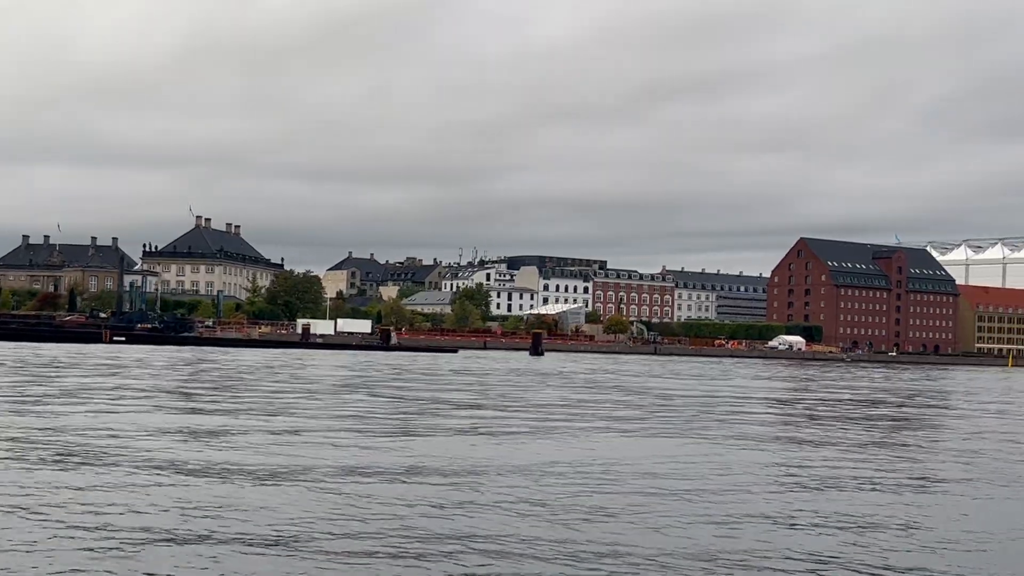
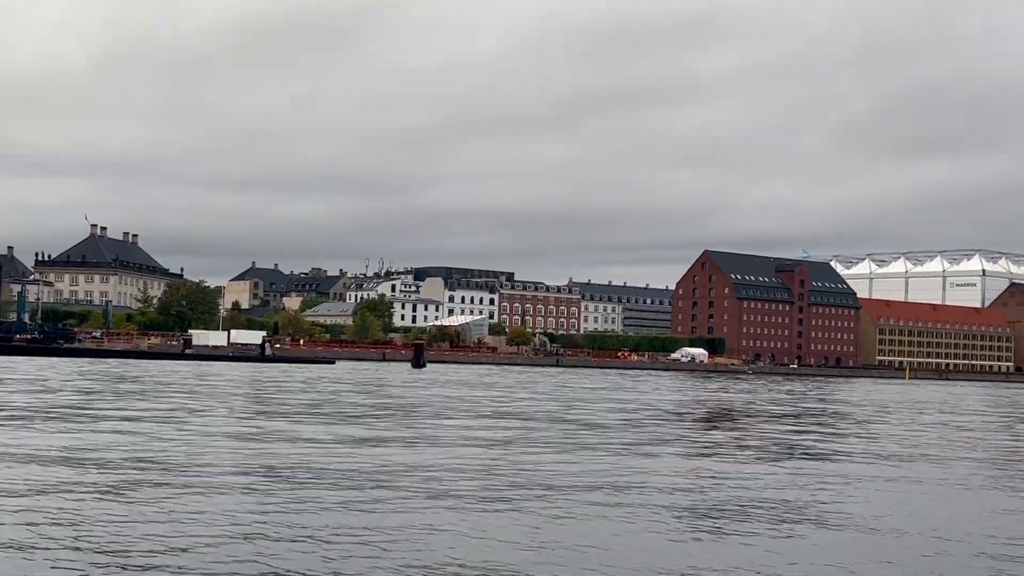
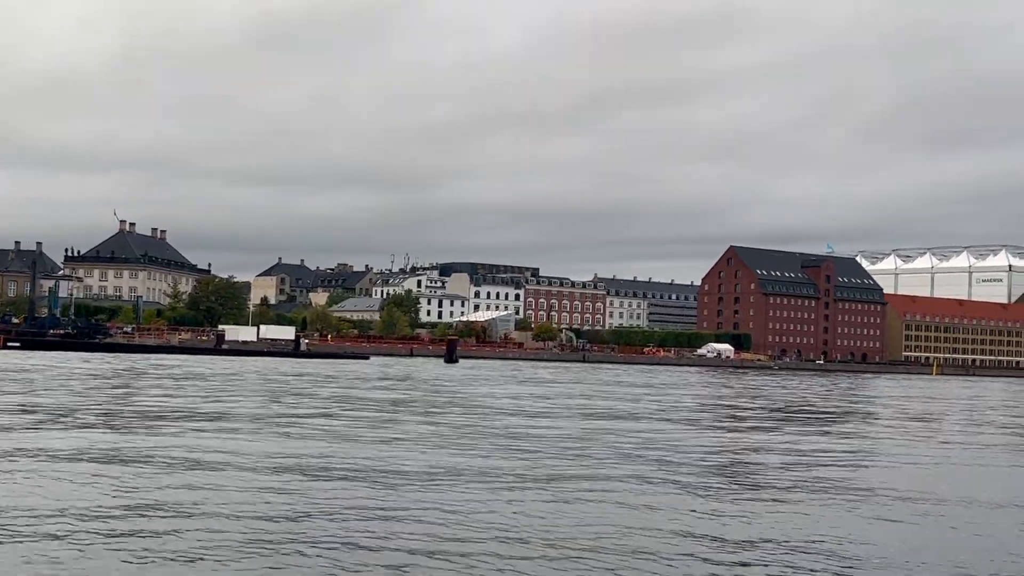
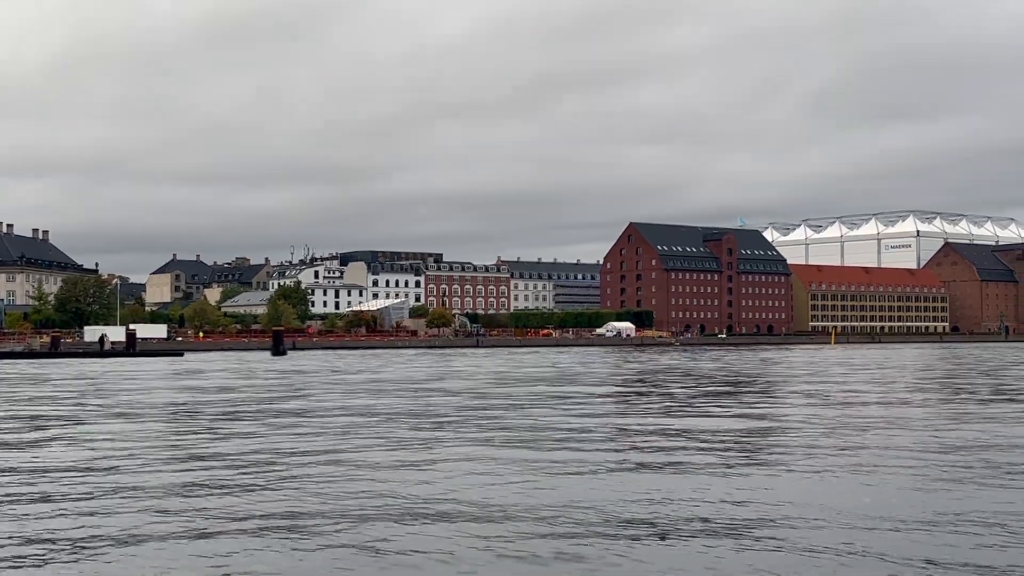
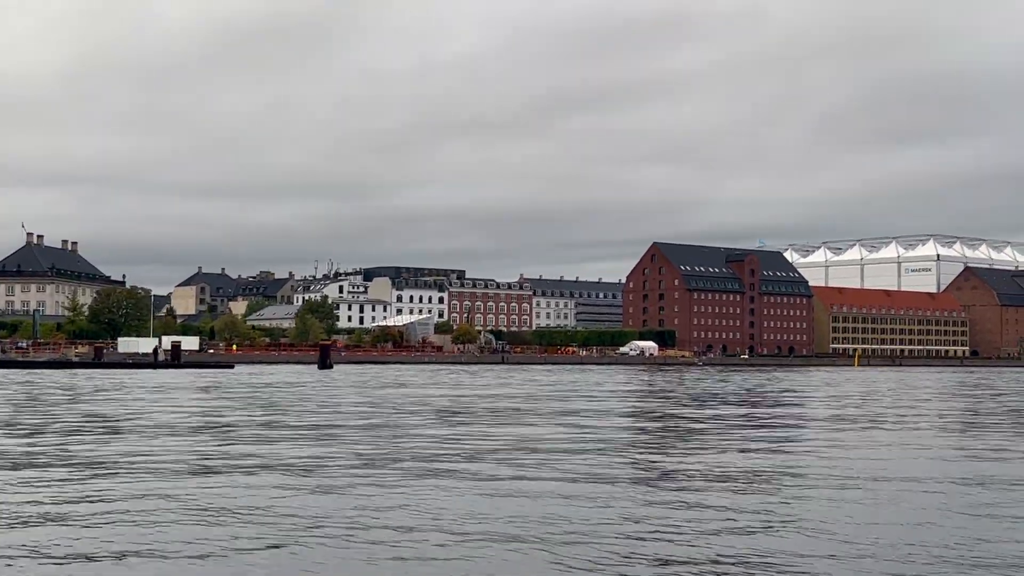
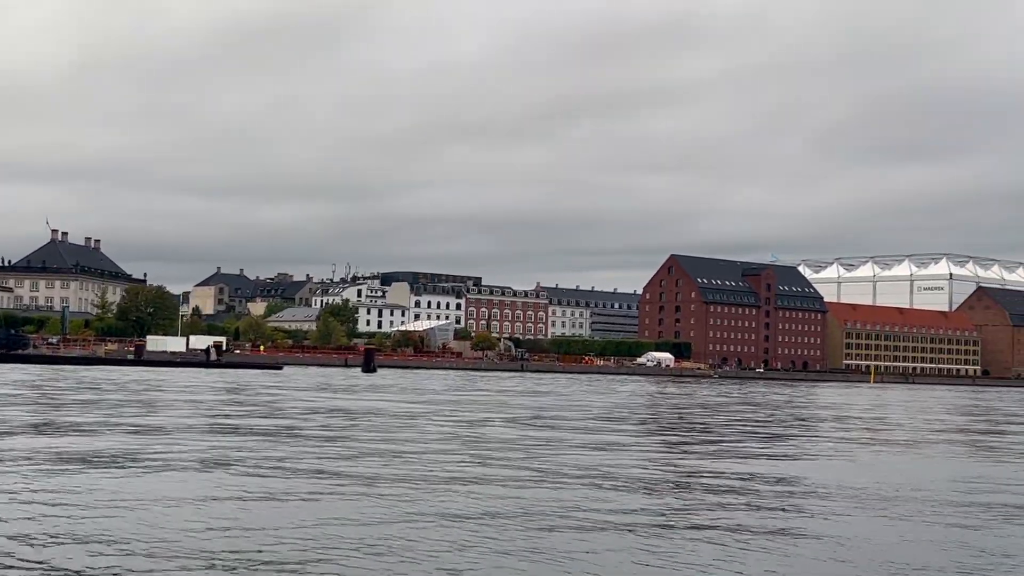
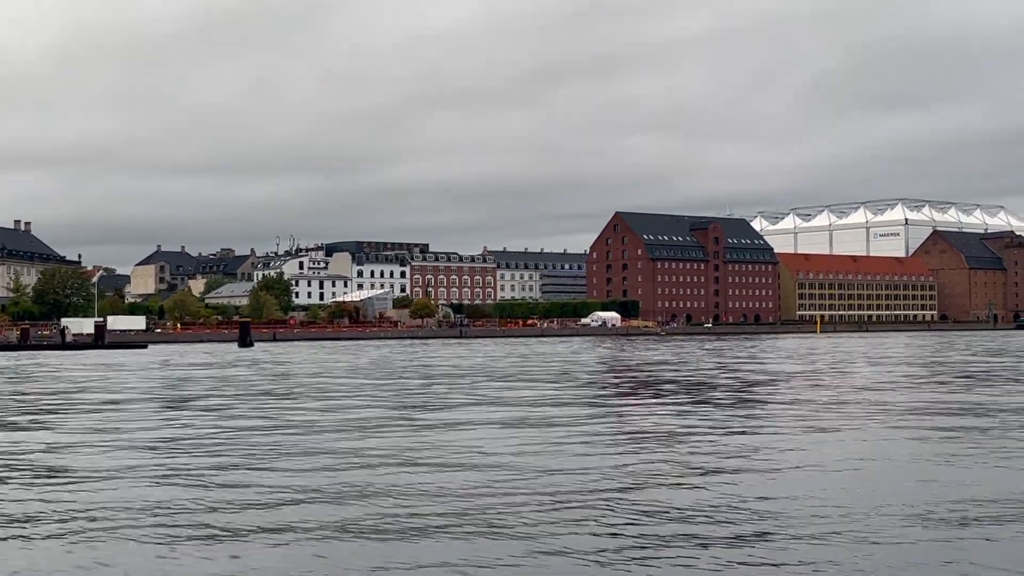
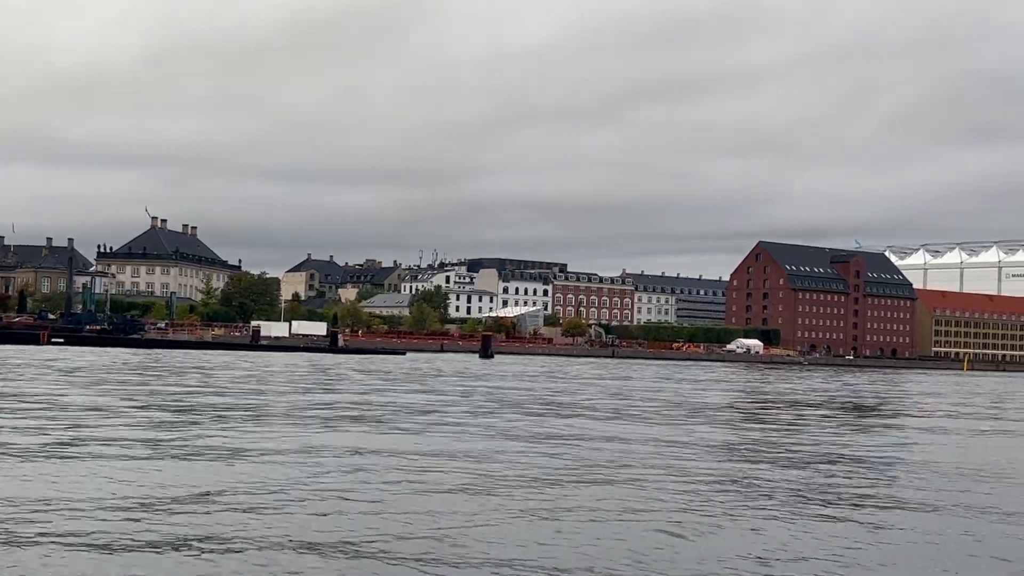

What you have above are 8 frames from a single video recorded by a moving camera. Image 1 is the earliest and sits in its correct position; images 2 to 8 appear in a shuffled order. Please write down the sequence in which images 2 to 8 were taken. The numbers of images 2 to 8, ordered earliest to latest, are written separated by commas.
8, 3, 2, 6, 5, 4, 7
